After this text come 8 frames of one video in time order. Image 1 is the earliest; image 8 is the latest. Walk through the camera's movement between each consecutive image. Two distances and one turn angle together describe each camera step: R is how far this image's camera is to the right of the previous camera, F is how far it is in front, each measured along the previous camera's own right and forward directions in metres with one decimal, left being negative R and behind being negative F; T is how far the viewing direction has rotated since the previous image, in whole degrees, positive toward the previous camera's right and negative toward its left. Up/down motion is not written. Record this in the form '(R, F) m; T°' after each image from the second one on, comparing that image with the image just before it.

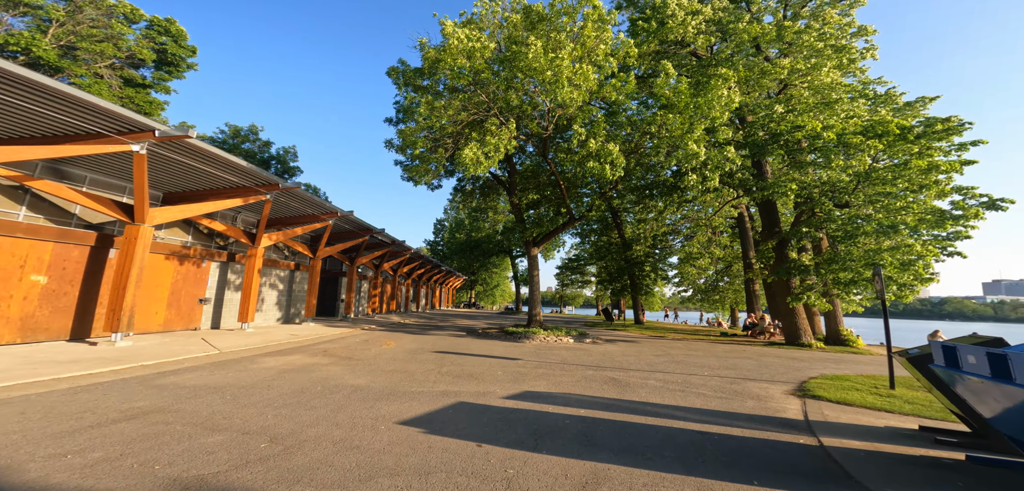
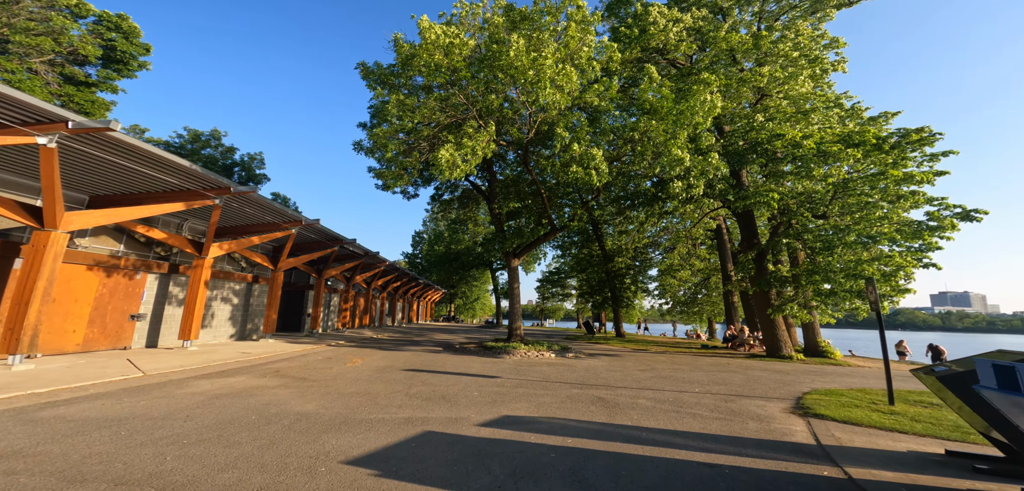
(0.0, +0.7) m; +3°
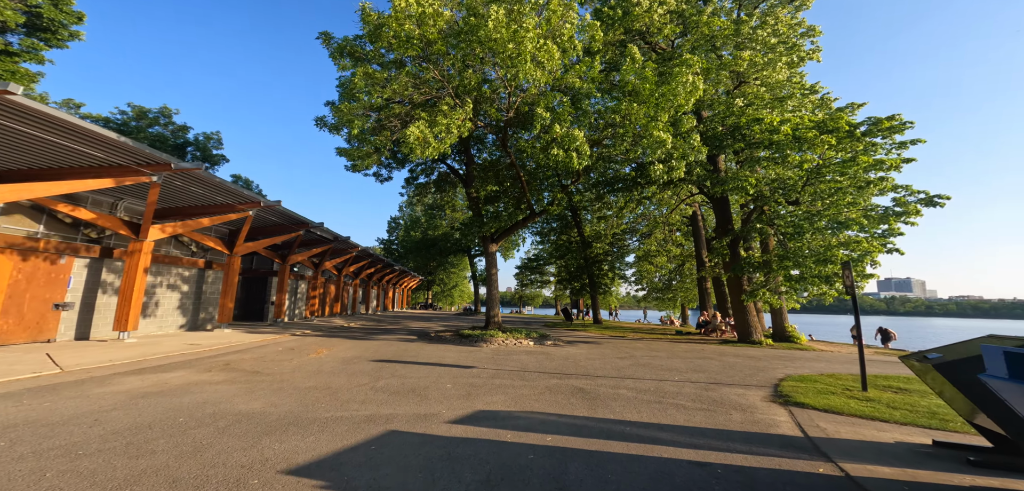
(0.0, +0.5) m; +3°
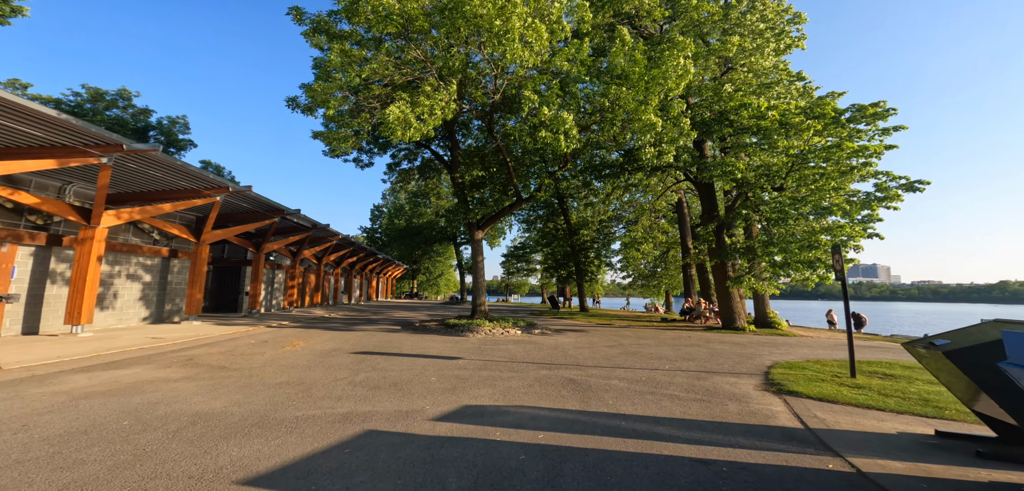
(0.0, +0.4) m; +2°
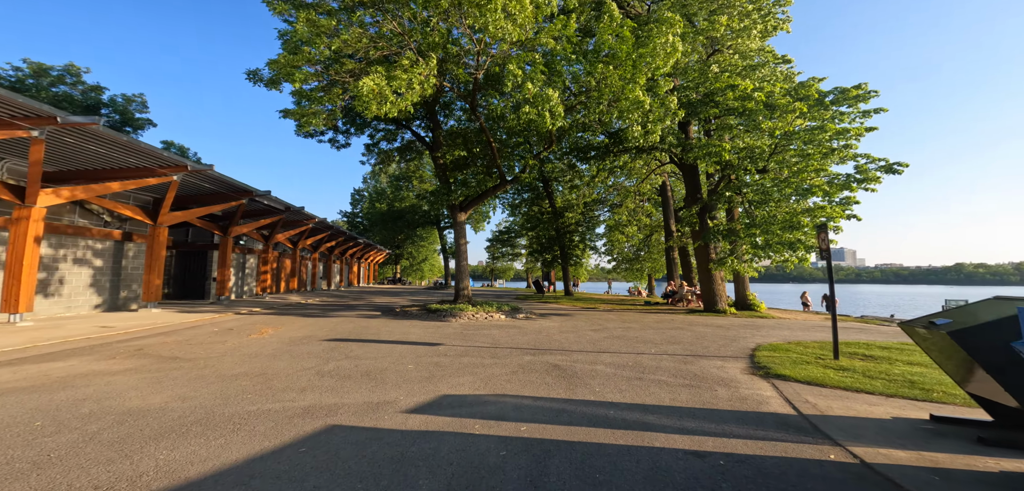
(0.0, +0.4) m; +2°
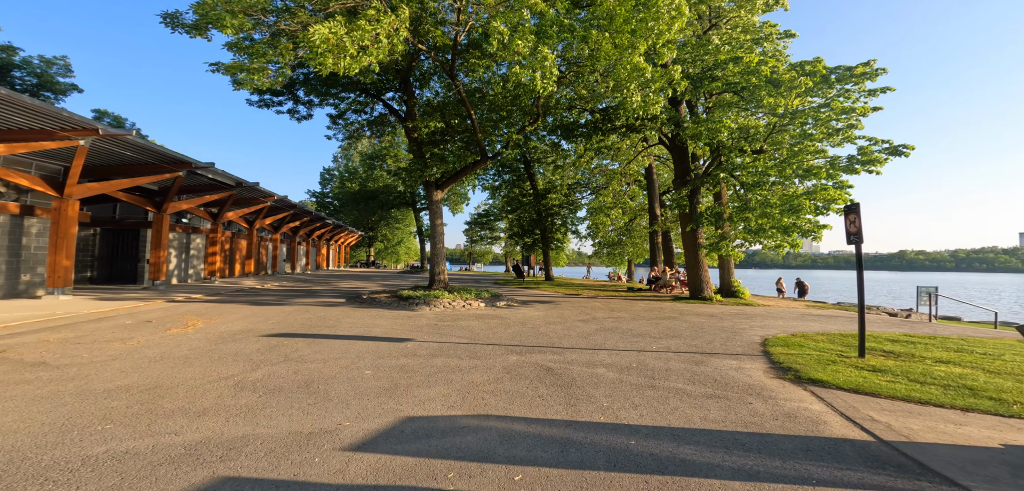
(-0.1, +1.3) m; +3°
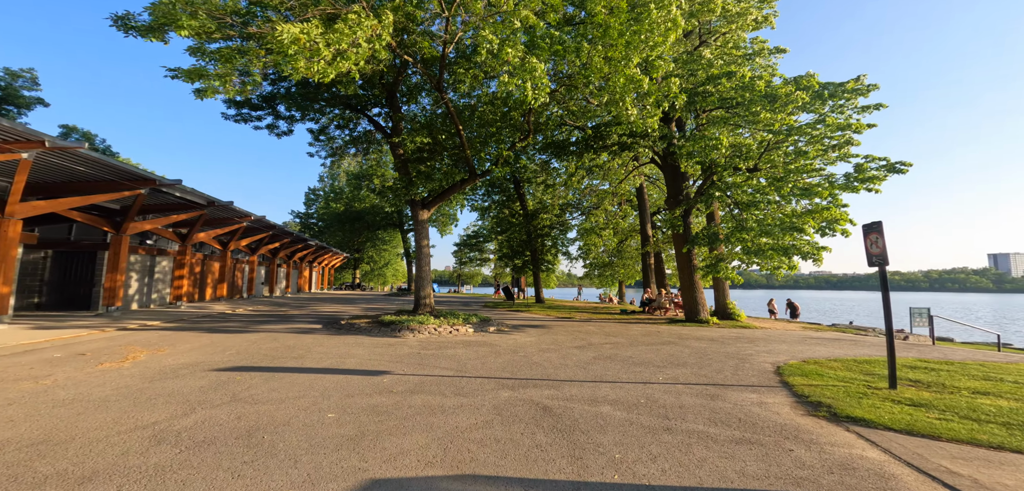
(0.0, +0.7) m; +1°
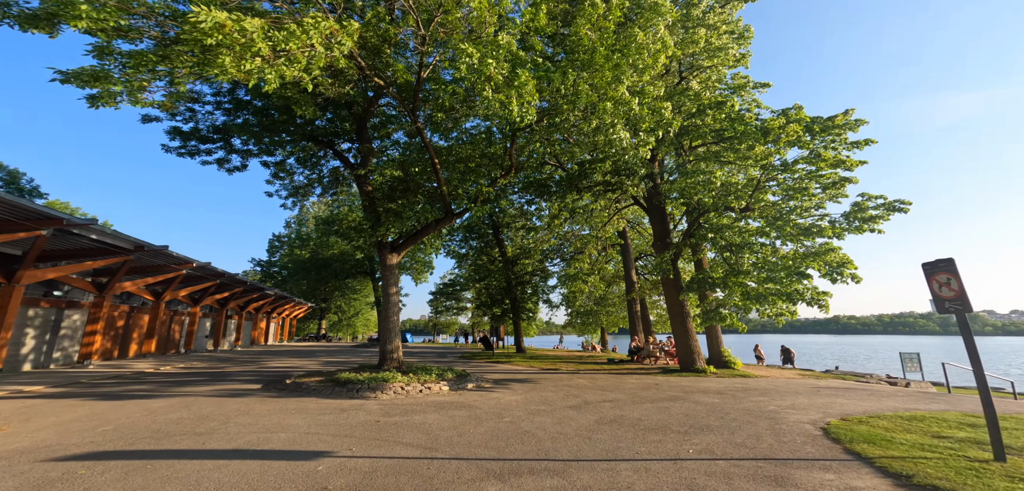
(-0.1, +1.5) m; +3°
